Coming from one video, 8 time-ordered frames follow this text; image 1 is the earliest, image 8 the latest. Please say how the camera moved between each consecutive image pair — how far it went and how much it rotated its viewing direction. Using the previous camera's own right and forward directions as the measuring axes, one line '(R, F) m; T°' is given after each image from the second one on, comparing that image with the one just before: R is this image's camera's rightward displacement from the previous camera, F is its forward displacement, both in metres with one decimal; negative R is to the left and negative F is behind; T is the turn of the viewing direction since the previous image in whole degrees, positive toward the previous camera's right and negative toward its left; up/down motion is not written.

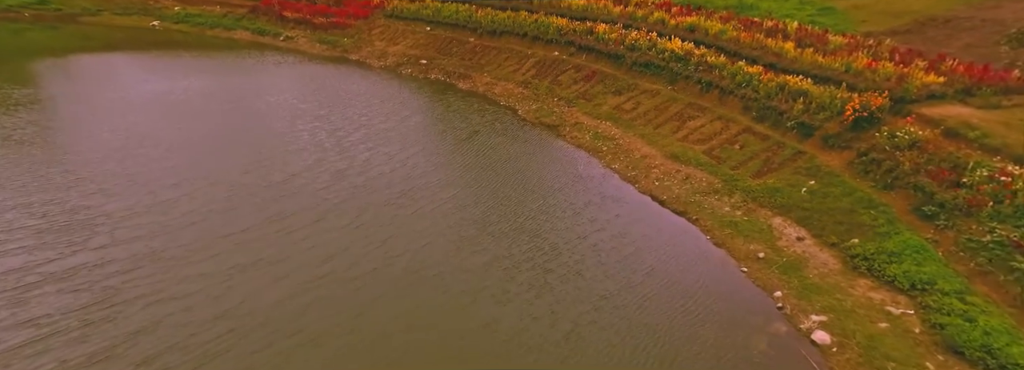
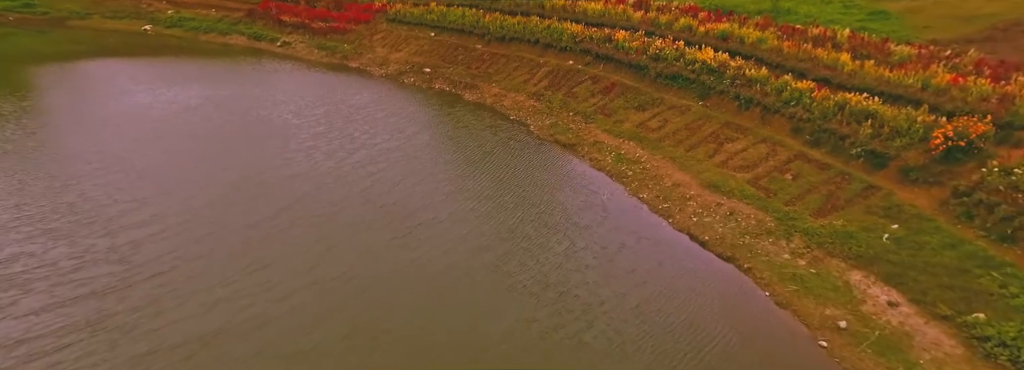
(-0.4, +2.3) m; 0°
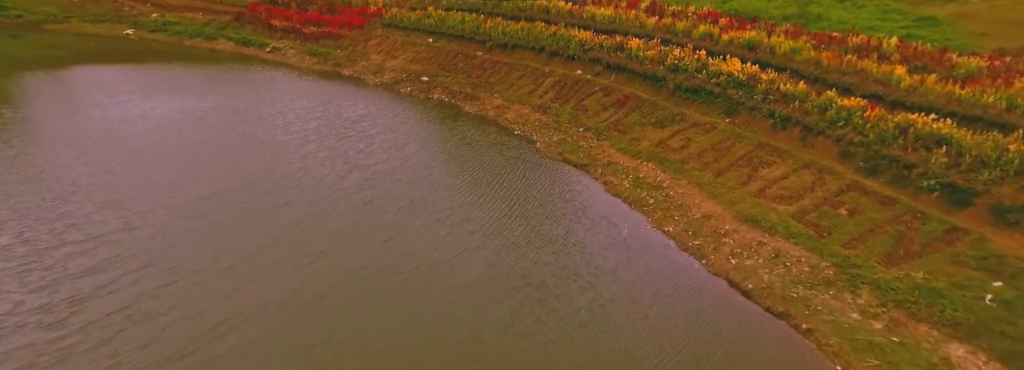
(-0.4, +2.0) m; 0°
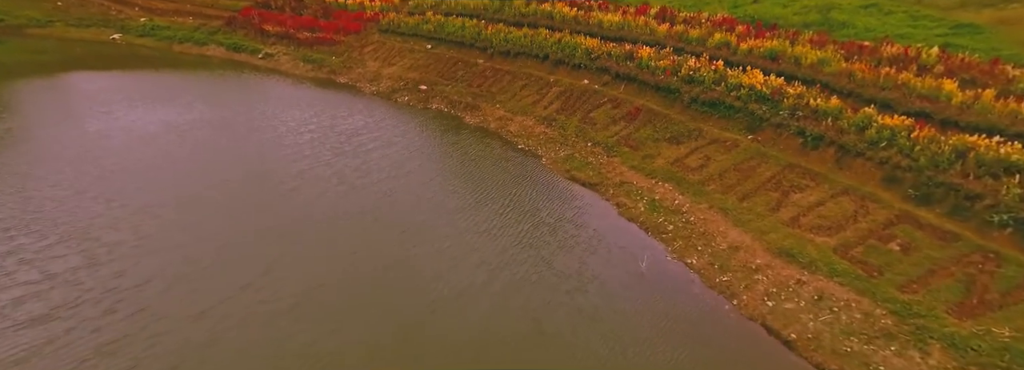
(-0.3, +1.5) m; 0°
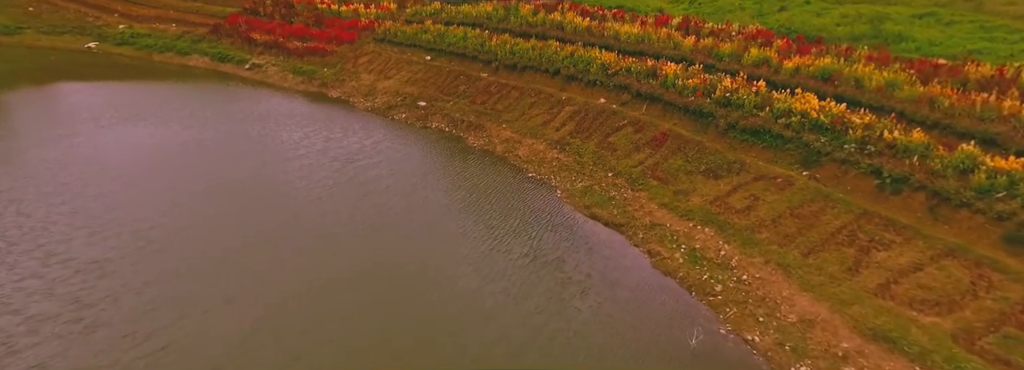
(-0.5, +2.7) m; 0°
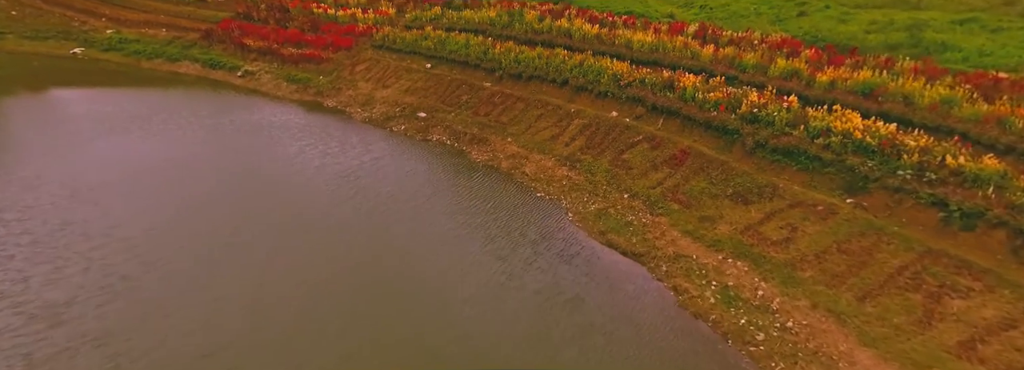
(-0.3, +1.6) m; 0°
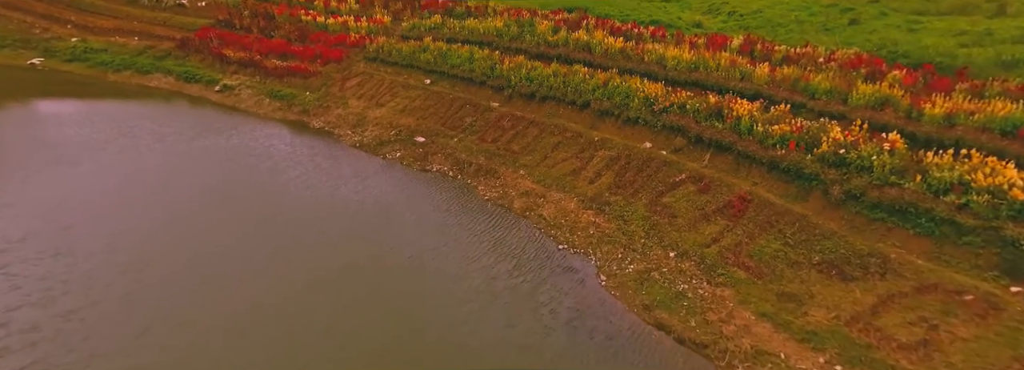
(-0.5, +3.8) m; 0°
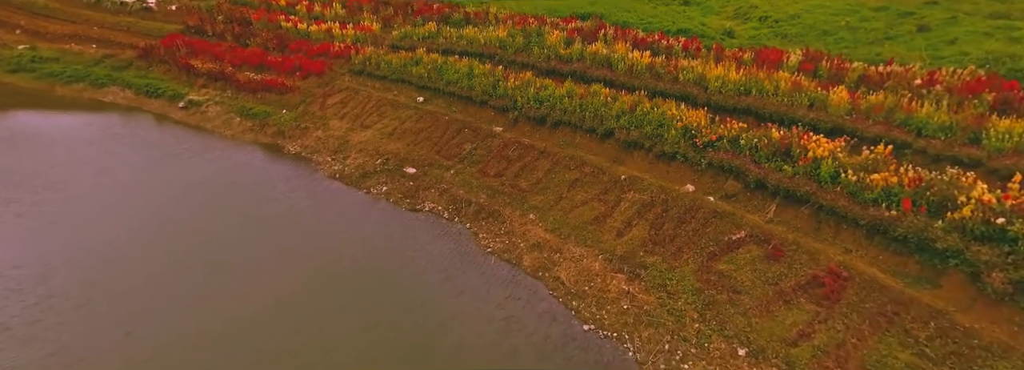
(-0.3, +3.9) m; 0°
